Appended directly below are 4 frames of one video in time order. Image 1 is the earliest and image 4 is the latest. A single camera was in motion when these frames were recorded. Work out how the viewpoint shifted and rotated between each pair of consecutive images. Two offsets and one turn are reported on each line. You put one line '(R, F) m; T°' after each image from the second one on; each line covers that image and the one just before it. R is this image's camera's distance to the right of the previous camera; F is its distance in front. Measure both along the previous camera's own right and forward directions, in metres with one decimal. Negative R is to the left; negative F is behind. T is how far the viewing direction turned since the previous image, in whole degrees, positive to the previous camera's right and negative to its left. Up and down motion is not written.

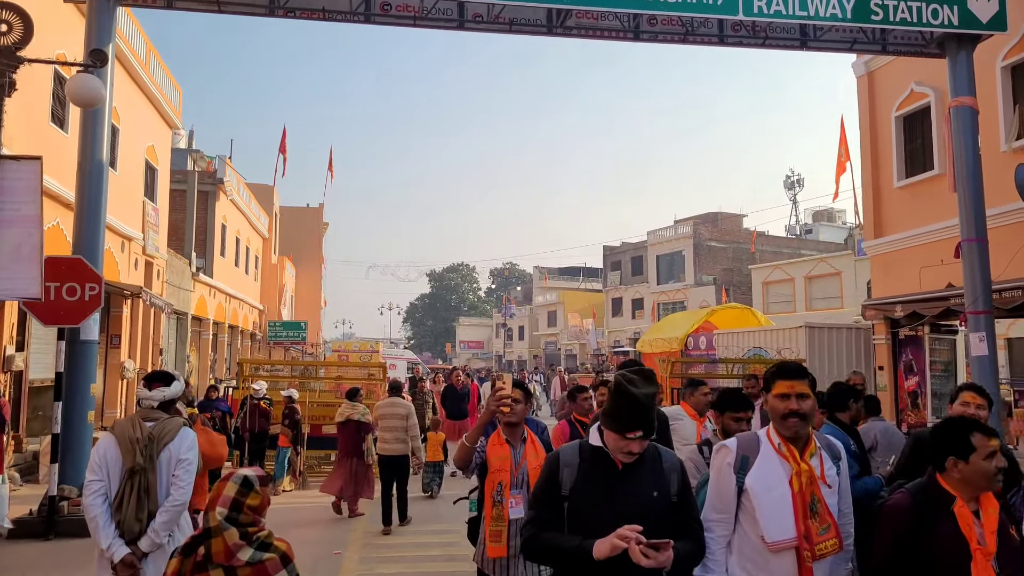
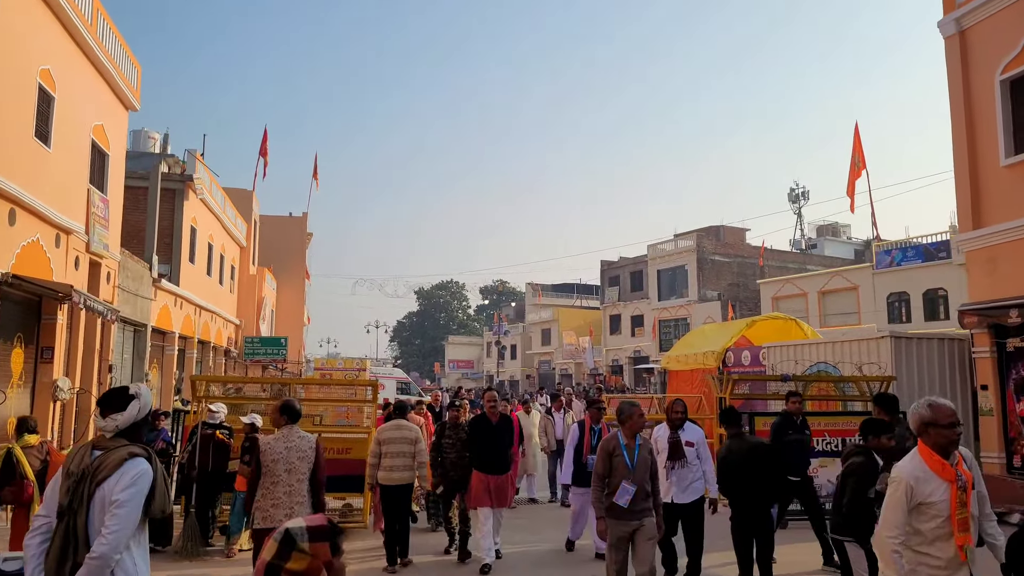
(-0.5, +2.4) m; +1°
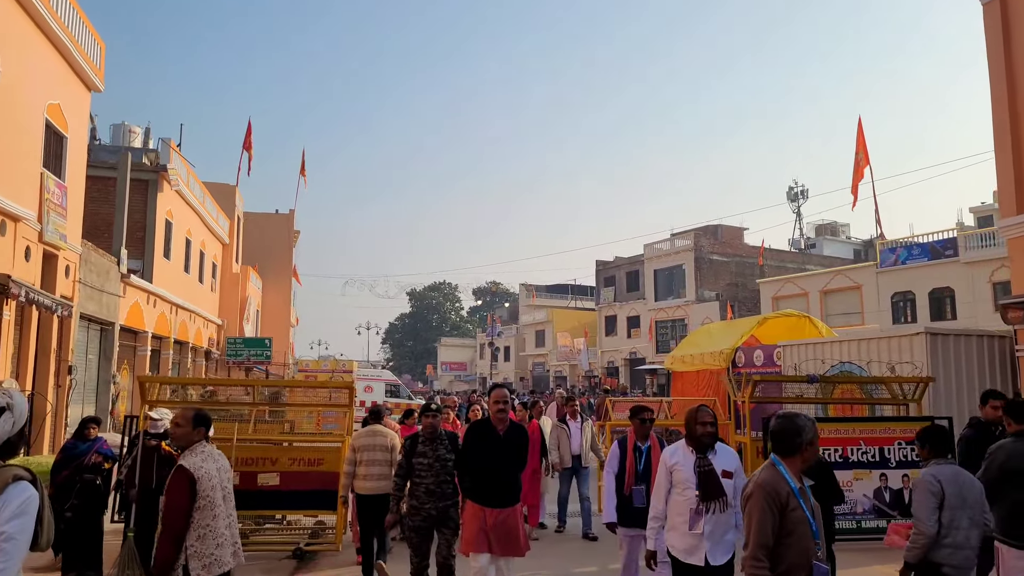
(0.0, +1.1) m; +1°
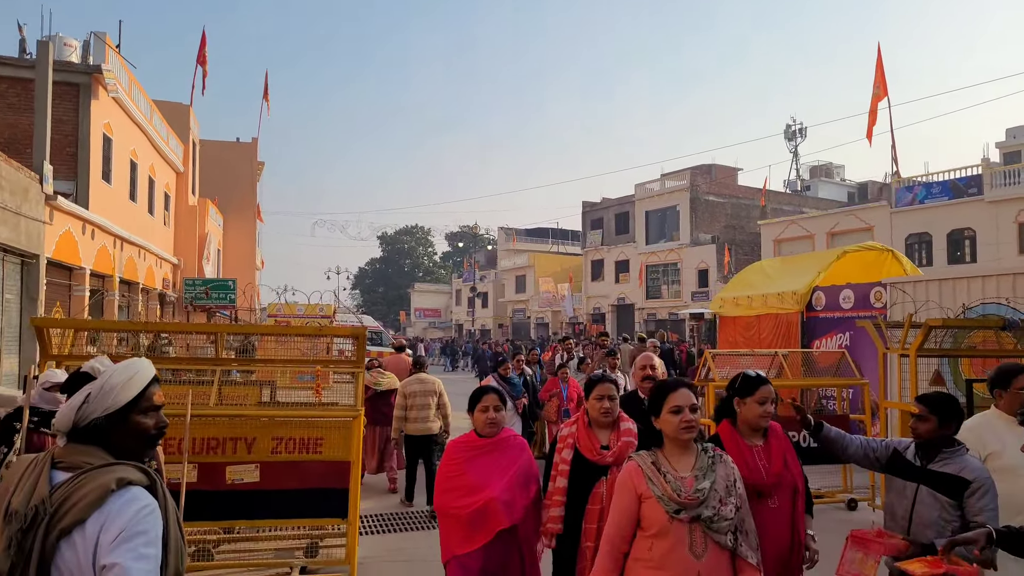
(-0.9, +2.8) m; +3°
